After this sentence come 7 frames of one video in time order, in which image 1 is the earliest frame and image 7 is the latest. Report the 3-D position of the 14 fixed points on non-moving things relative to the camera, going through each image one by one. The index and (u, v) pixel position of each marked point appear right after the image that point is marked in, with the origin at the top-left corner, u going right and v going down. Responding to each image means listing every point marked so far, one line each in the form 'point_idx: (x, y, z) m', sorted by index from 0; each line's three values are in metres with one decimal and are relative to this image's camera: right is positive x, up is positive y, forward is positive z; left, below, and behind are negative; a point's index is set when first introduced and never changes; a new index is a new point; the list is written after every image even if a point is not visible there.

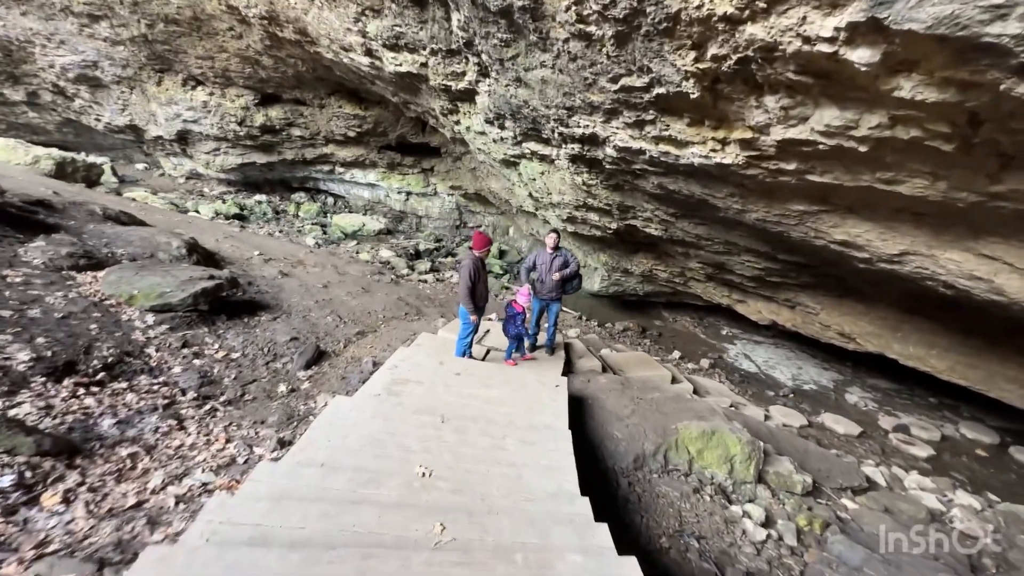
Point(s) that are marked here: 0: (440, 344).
0: (-0.8, -0.7, +5.1) m
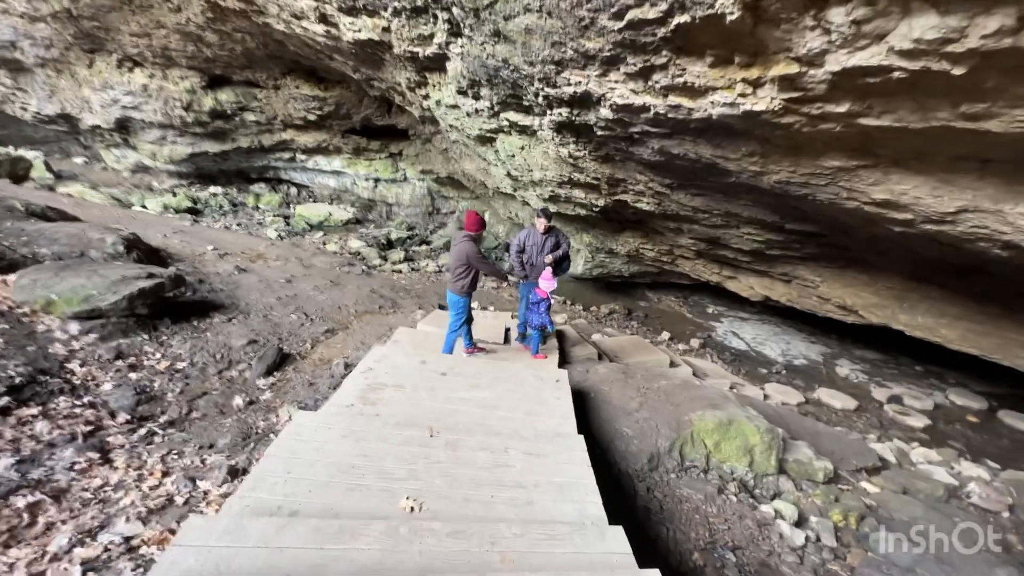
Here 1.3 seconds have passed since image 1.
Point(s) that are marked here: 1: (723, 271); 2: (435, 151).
0: (-0.9, -0.6, +4.5) m
1: (+3.4, +0.3, +7.5) m
2: (-2.0, +3.6, +11.7) m
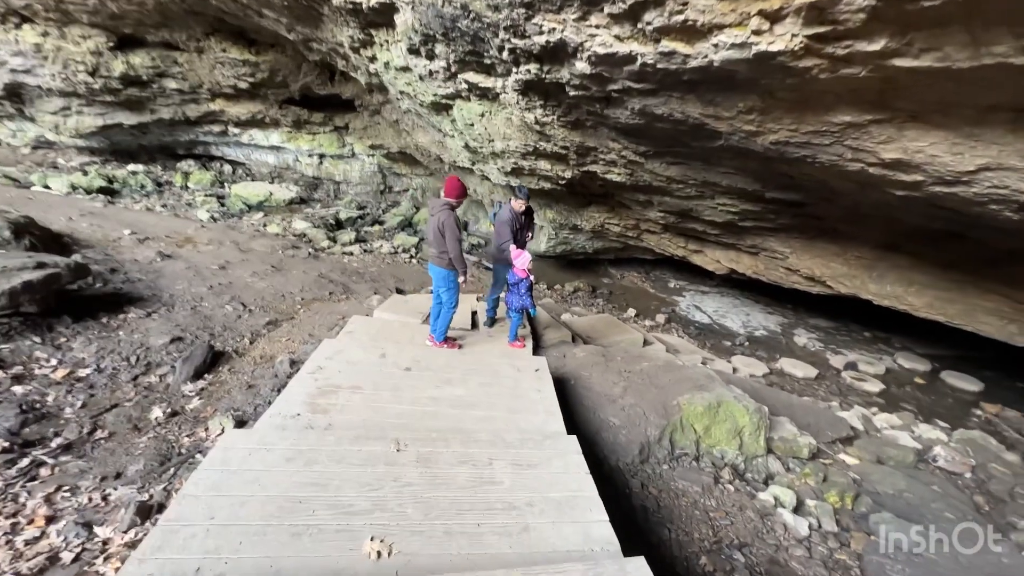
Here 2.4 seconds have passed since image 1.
0: (-1.2, -0.4, +4.0) m
1: (+2.8, +0.7, +7.3) m
2: (-3.1, +4.0, +10.9) m
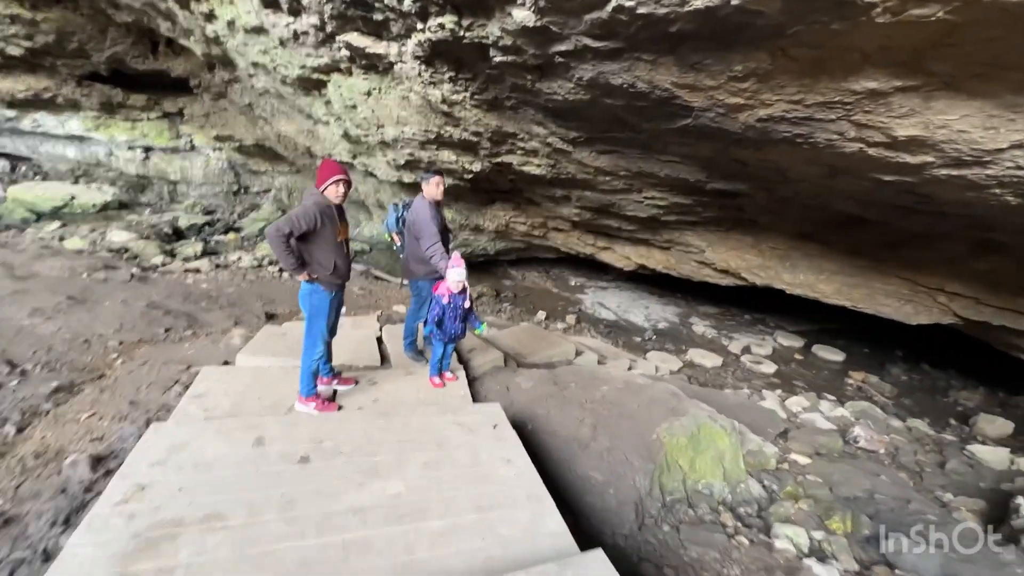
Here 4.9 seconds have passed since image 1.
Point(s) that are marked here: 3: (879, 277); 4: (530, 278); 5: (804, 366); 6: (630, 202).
0: (-1.6, -0.6, +2.7) m
1: (+1.4, +0.7, +6.9) m
2: (-5.5, +3.5, +8.8) m
3: (+3.9, +0.1, +4.8) m
4: (+0.4, +0.2, +10.5) m
5: (+5.1, -1.4, +7.9) m
6: (+1.4, +1.0, +5.1) m
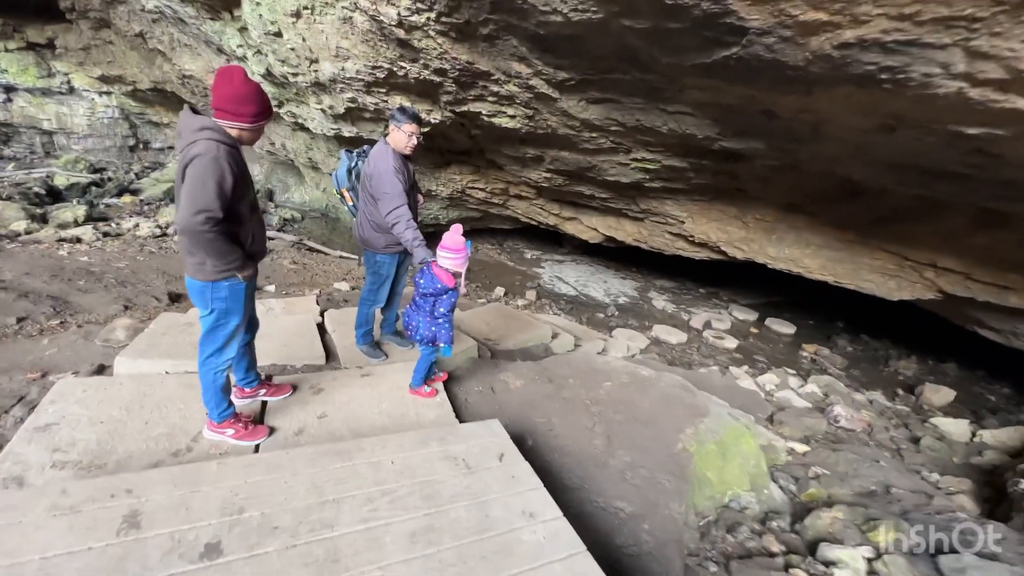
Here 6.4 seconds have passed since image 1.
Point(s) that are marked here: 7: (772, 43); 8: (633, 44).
0: (-1.6, -0.5, +1.8) m
1: (+0.8, +1.1, +6.3) m
2: (-6.2, +4.0, +7.1) m
3: (+3.6, +0.4, +4.6) m
4: (-0.6, +0.8, +9.8) m
5: (+4.4, -0.9, +7.9) m
6: (+1.0, +1.2, +4.5) m
7: (+1.2, +1.1, +2.1) m
8: (+0.7, +1.4, +2.6) m
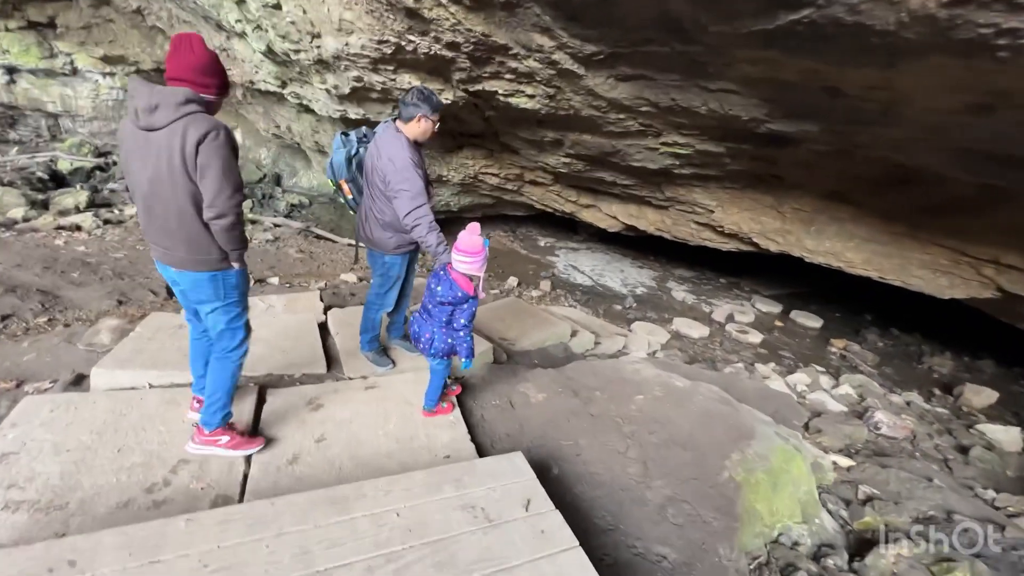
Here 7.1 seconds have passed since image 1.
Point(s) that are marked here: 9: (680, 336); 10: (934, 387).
0: (-1.5, -0.6, +1.6) m
1: (+1.0, +1.2, +6.0) m
2: (-6.0, +4.2, +6.8) m
3: (+3.8, +0.4, +4.2) m
4: (-0.3, +1.1, +9.5) m
5: (+4.7, -0.8, +7.5) m
6: (+1.2, +1.3, +4.1) m
7: (+1.3, +1.1, +1.7) m
8: (+0.9, +1.4, +2.3) m
9: (+2.6, -0.7, +6.9) m
10: (+5.5, -1.3, +5.8) m
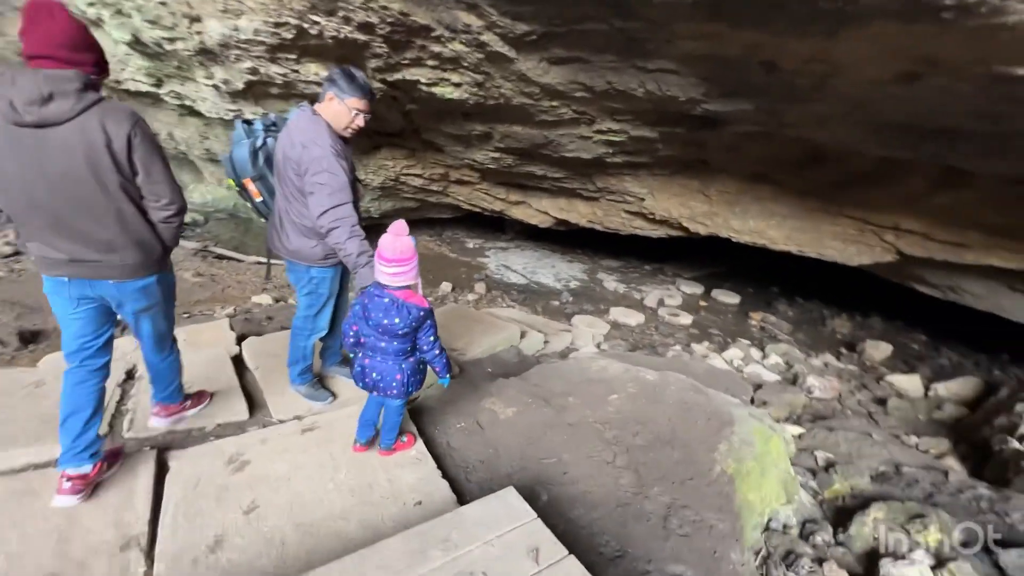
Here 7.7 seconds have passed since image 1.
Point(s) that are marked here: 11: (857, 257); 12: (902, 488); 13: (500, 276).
0: (-1.5, -0.7, +1.1) m
1: (+0.1, +1.2, +5.8) m
2: (-7.2, +3.5, +5.5) m
3: (+3.2, +0.7, +4.5) m
4: (-1.8, +0.9, +9.0) m
5: (+3.6, -0.5, +7.9) m
6: (+0.6, +1.3, +4.0) m
7: (+1.1, +1.2, +1.6) m
8: (+0.5, +1.4, +2.1) m
9: (+1.7, -0.6, +7.0) m
10: (+4.7, -0.9, +6.3) m
11: (+3.4, +0.3, +4.4) m
12: (+2.3, -1.2, +2.7) m
13: (-0.2, +0.2, +8.3) m
